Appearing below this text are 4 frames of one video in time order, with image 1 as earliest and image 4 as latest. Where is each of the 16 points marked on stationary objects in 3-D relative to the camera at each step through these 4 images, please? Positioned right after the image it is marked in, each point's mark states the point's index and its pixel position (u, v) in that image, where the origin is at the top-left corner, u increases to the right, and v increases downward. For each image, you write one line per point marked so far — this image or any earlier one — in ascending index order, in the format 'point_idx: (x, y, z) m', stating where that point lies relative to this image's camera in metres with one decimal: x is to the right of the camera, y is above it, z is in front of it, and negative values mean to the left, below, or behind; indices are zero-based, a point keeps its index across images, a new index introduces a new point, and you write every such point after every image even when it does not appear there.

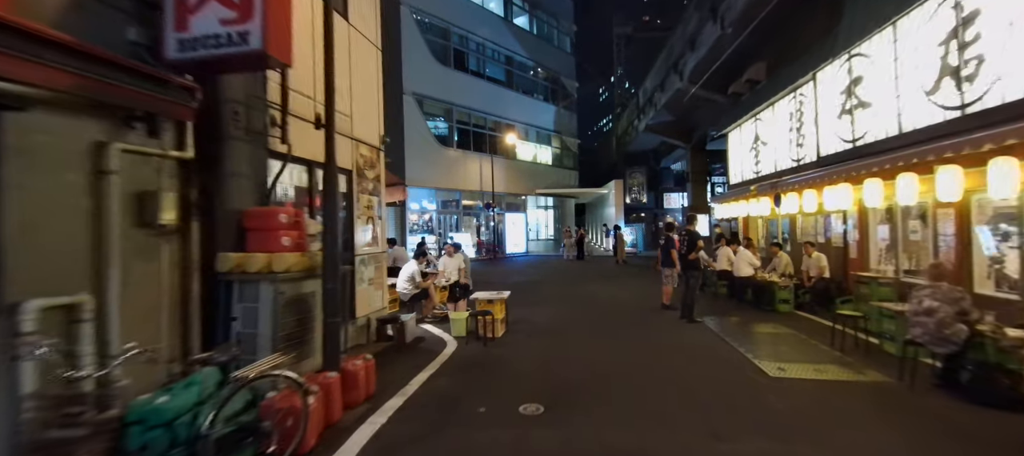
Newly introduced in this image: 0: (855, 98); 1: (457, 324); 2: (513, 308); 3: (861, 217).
0: (+8.6, +3.2, +8.8) m
1: (-1.2, -2.0, +7.3) m
2: (0.0, -2.3, +10.0) m
3: (+8.8, +0.3, +8.9) m
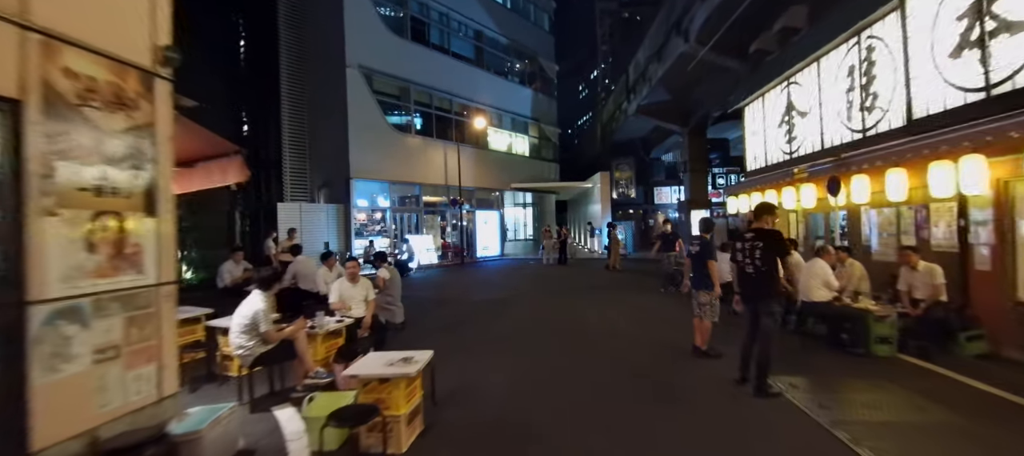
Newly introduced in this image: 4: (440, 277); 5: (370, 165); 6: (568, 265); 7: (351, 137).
0: (+7.6, +3.3, +5.6) m
1: (-2.0, -2.1, +3.6) m
2: (-1.0, -2.3, +6.3) m
3: (+7.9, +0.3, +5.7) m
4: (-3.8, -2.5, +18.1) m
5: (-7.7, +3.4, +19.0) m
6: (+3.0, -2.0, +19.2) m
7: (-8.4, +4.7, +18.3) m
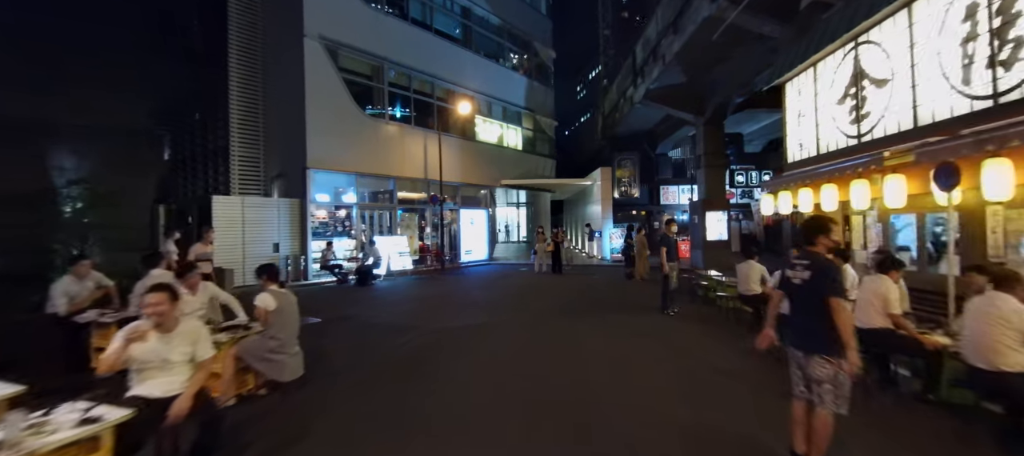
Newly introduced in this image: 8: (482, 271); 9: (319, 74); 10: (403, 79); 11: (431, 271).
0: (+7.1, +3.2, +2.9) m
1: (-2.5, -2.1, +0.9) m
2: (-1.5, -2.3, +3.6) m
3: (+7.4, +0.2, +3.1) m
4: (-4.4, -2.6, +15.4) m
5: (-8.3, +3.4, +16.3) m
6: (+2.4, -2.1, +16.5) m
7: (-9.0, +4.8, +15.5) m
8: (-1.6, -2.4, +19.1) m
9: (-8.7, +6.9, +15.9) m
10: (-5.8, +8.0, +18.9) m
11: (-4.5, -2.3, +19.1) m
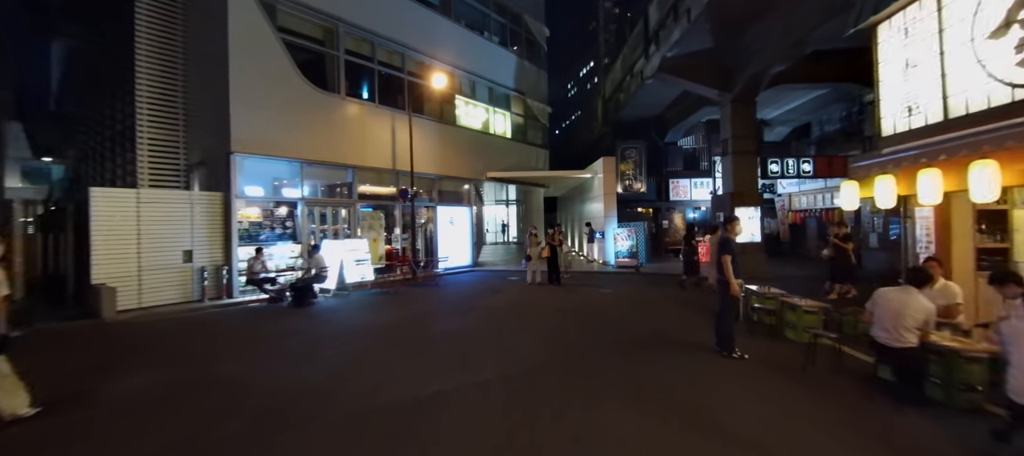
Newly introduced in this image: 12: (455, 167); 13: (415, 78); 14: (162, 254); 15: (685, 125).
0: (+6.9, +3.1, 0.0) m
1: (-2.6, -2.1, -2.3) m
2: (-1.7, -2.4, +0.4) m
3: (+7.2, +0.2, +0.1) m
4: (-4.9, -2.6, +12.1) m
5: (-8.8, +3.4, +12.9) m
6: (+1.9, -2.2, +13.4) m
7: (-9.5, +4.7, +12.1) m
8: (-2.2, -2.4, +15.9) m
9: (-9.2, +6.9, +12.4) m
10: (-6.5, +8.0, +15.6) m
11: (-5.1, -2.4, +15.9) m
12: (-3.0, +3.2, +19.2) m
13: (-4.8, +7.4, +17.5) m
14: (-11.0, -0.8, +11.0) m
15: (+8.9, +5.4, +18.1) m
